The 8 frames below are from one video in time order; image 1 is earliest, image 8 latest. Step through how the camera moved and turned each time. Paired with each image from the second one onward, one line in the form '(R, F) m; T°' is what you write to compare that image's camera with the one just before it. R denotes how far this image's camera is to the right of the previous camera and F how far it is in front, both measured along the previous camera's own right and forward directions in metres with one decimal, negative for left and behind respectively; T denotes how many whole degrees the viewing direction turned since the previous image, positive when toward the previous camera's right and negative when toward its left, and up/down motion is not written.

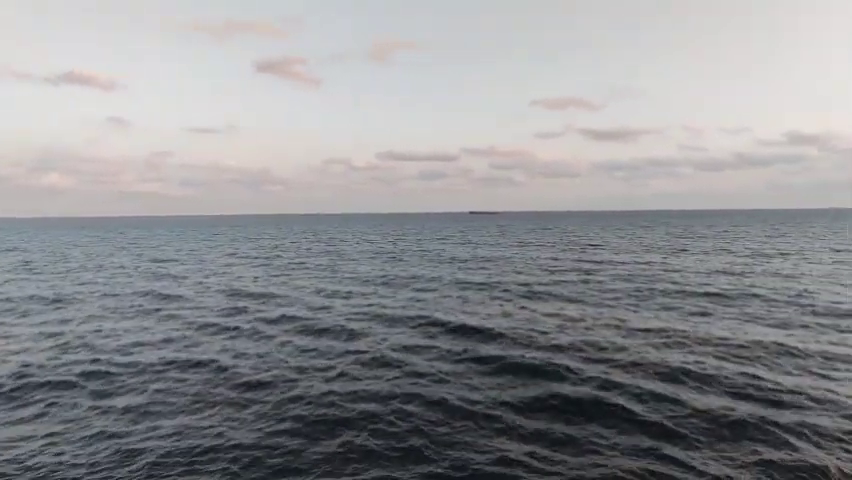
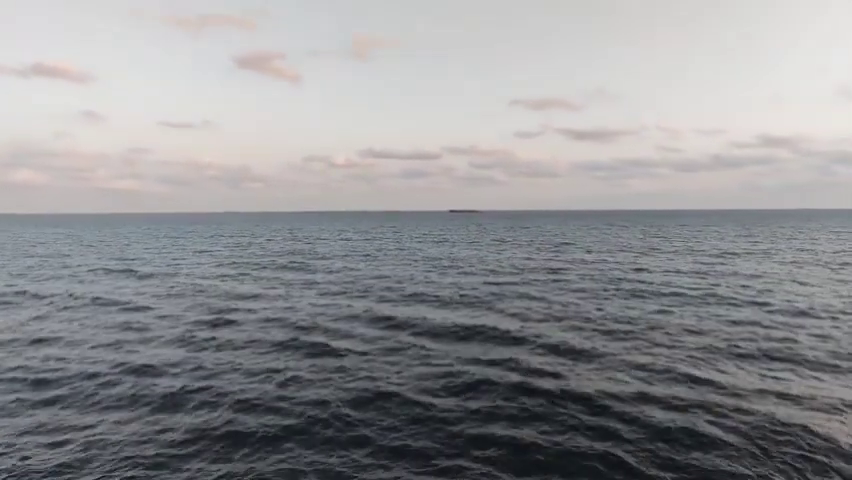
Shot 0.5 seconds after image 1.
(-2.1, -1.3) m; -3°
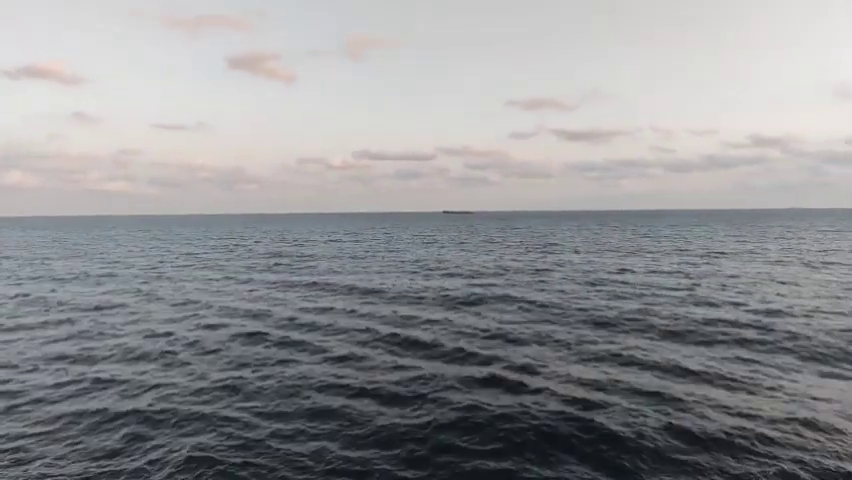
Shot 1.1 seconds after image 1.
(+0.2, +0.1) m; 0°
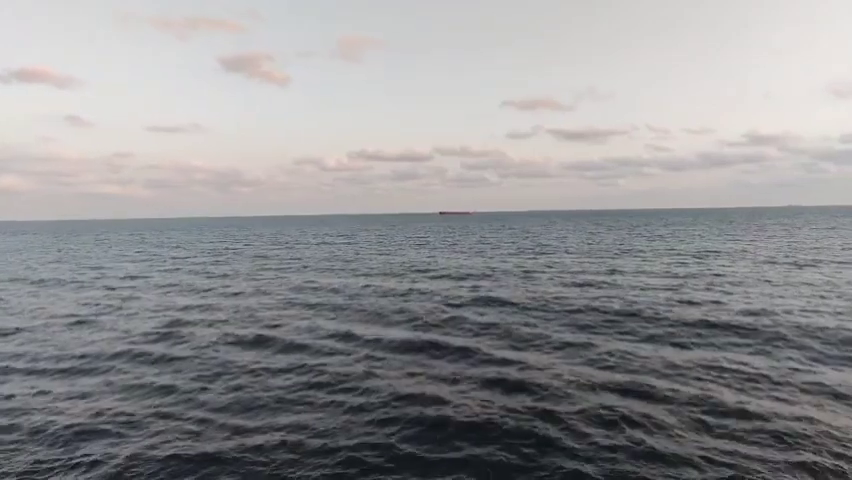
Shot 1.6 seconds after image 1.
(+1.3, 0.0) m; -1°
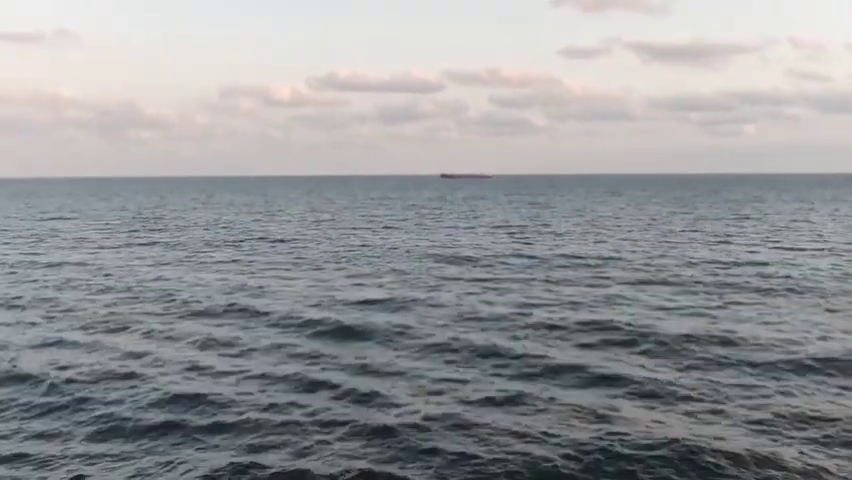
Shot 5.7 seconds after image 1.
(+10.0, +27.3) m; -11°
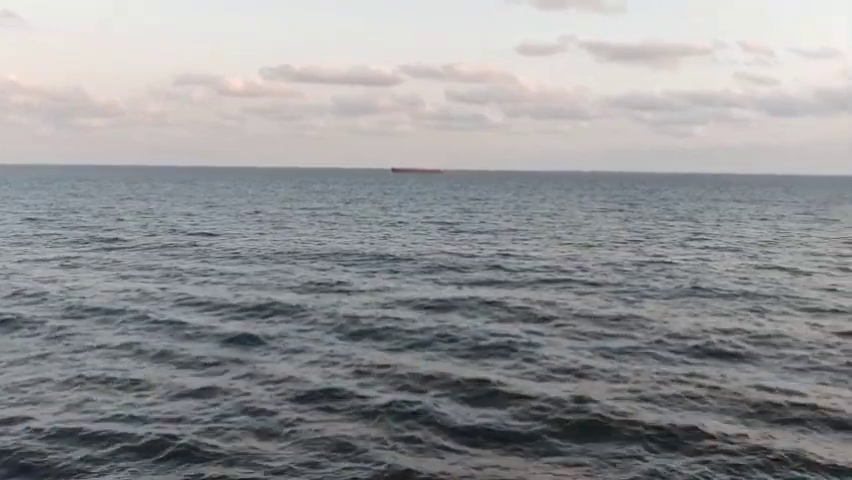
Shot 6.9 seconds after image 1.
(+1.6, -0.1) m; +2°
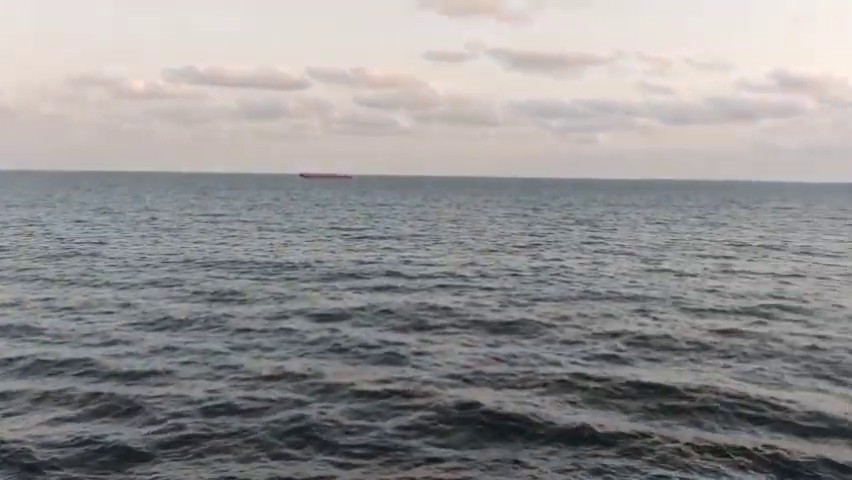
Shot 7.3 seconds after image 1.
(+0.6, +0.1) m; +6°
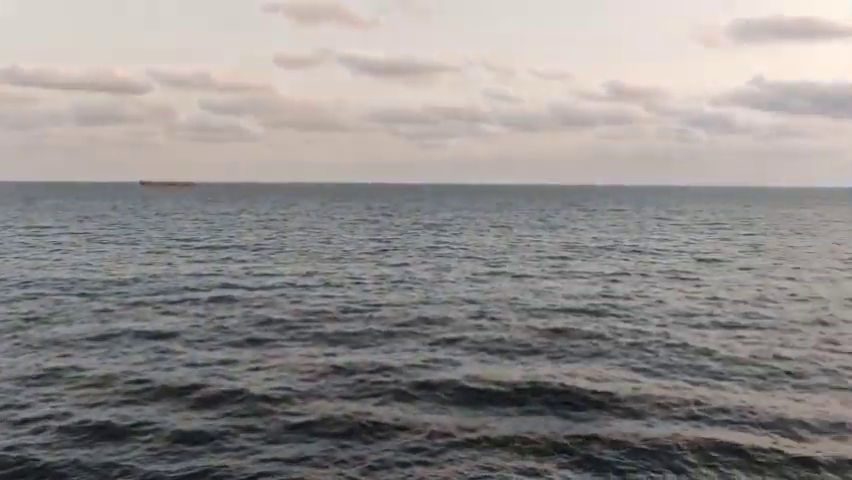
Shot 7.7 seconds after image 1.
(+0.6, +0.1) m; +10°
